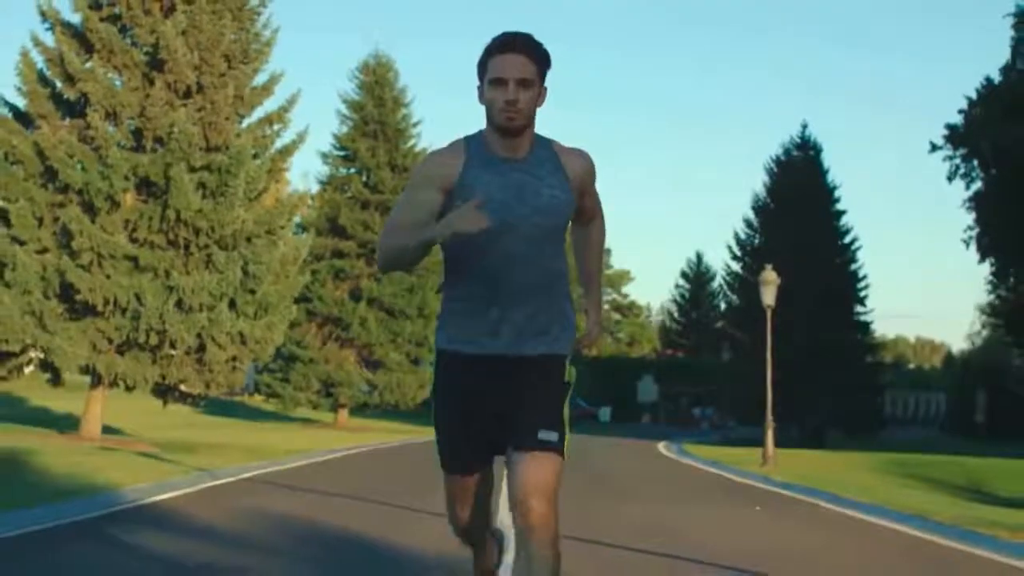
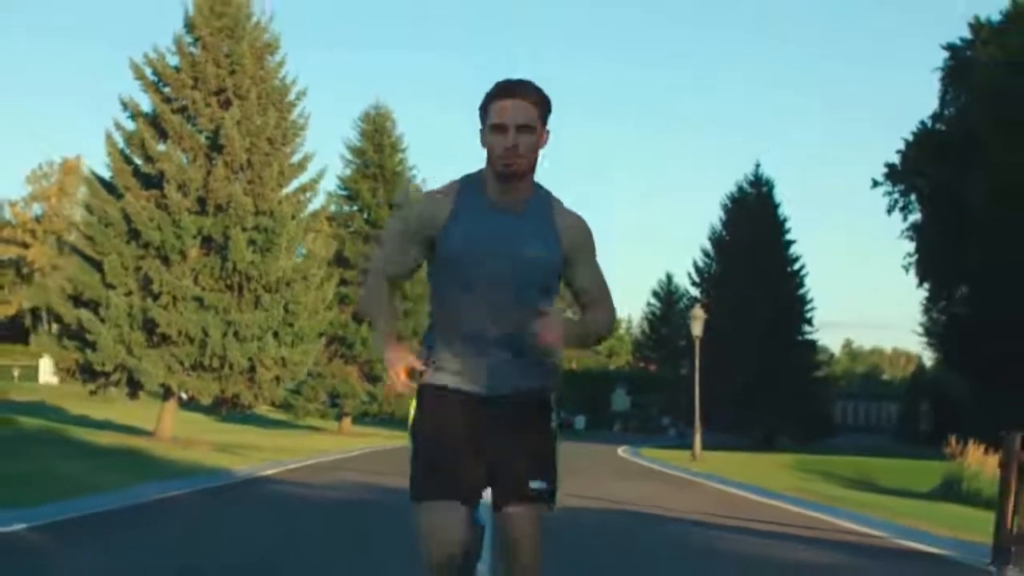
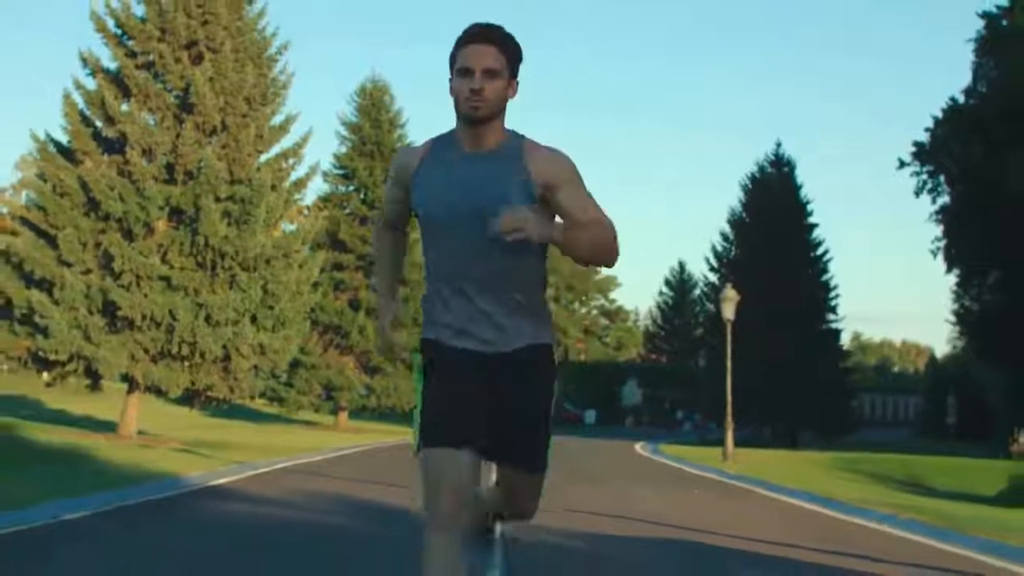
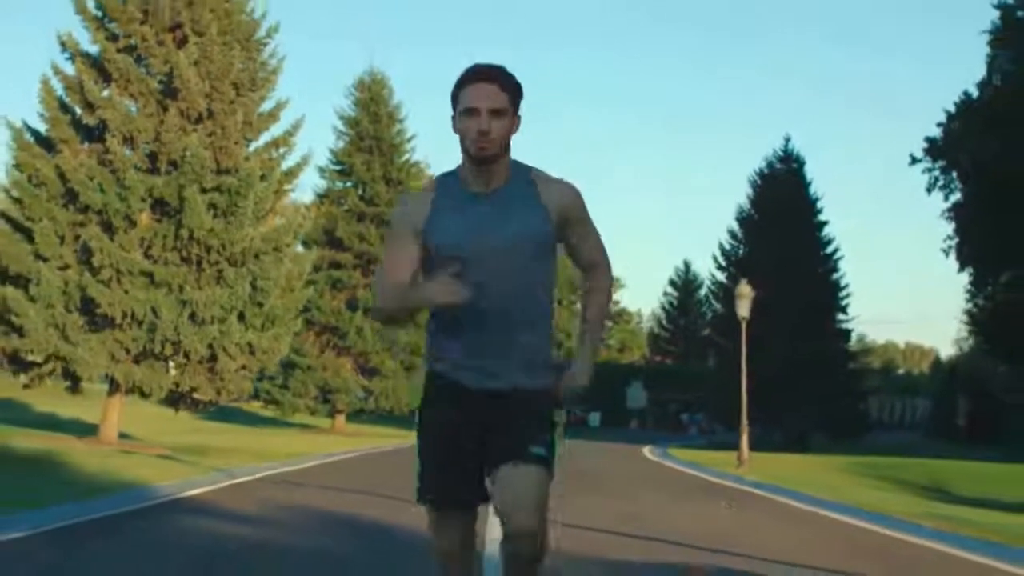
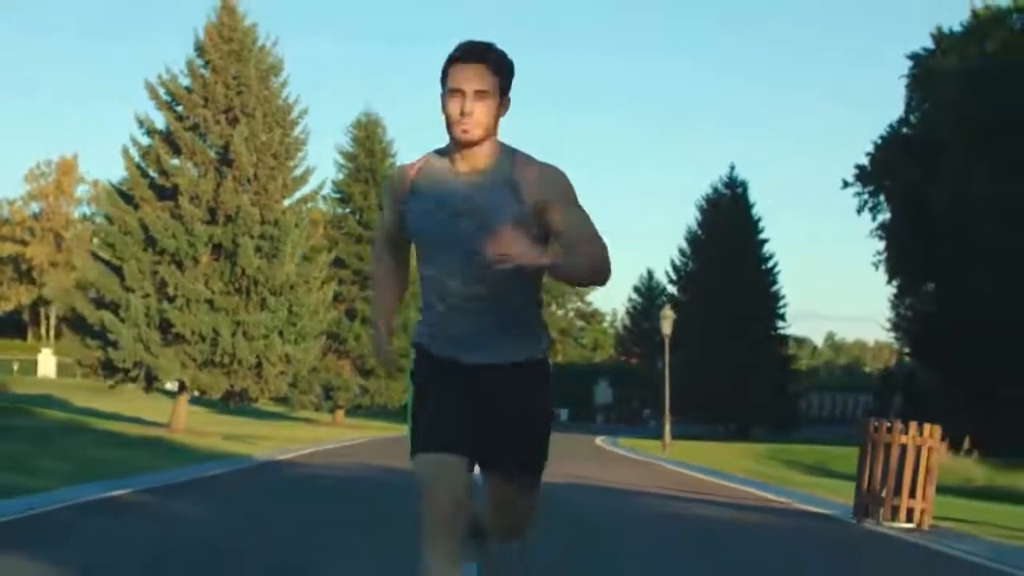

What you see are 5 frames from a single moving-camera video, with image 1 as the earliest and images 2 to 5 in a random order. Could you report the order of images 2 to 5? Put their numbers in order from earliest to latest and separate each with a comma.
4, 3, 2, 5
